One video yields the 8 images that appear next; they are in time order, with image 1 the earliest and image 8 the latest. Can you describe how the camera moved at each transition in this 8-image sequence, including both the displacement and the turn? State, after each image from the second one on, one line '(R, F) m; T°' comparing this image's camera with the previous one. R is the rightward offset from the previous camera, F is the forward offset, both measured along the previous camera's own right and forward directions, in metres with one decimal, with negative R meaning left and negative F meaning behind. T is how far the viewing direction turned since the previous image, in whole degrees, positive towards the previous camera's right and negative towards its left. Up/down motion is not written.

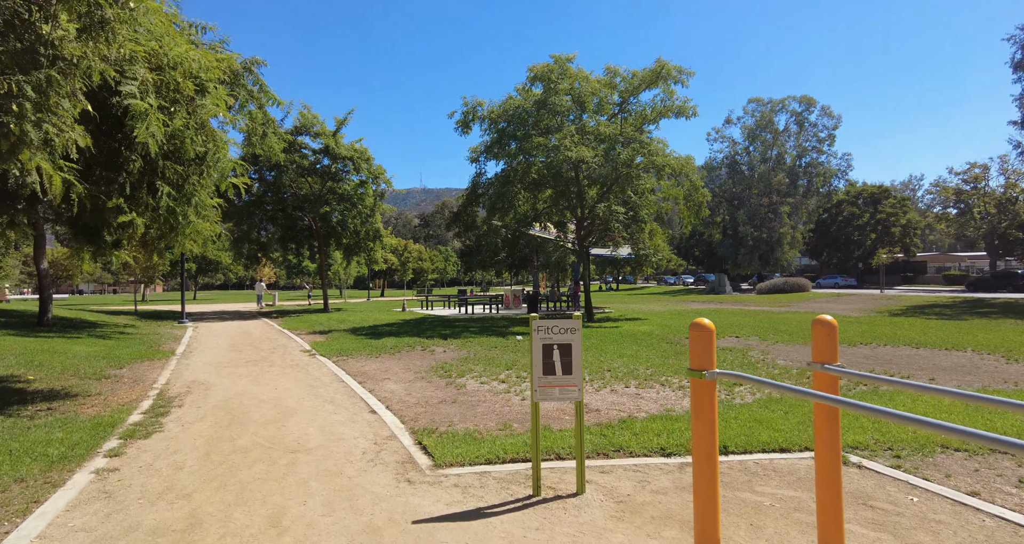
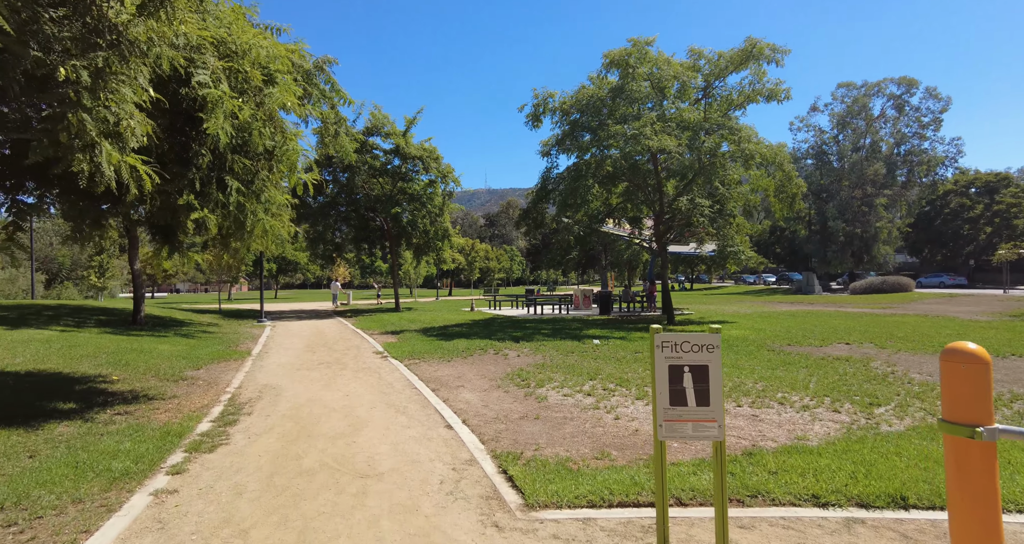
(-0.3, +0.9) m; -7°
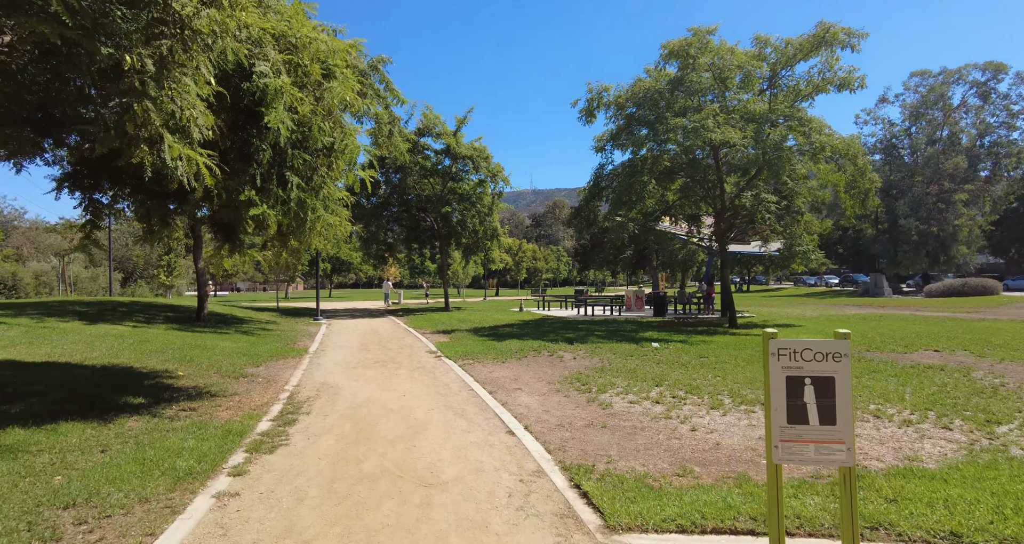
(-0.2, +0.4) m; -5°
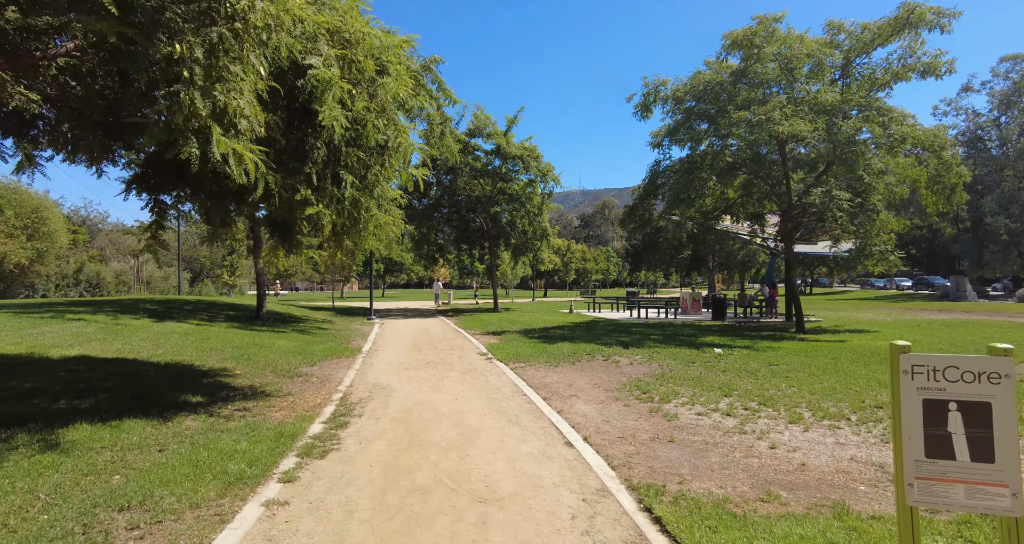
(-0.1, +0.3) m; -5°
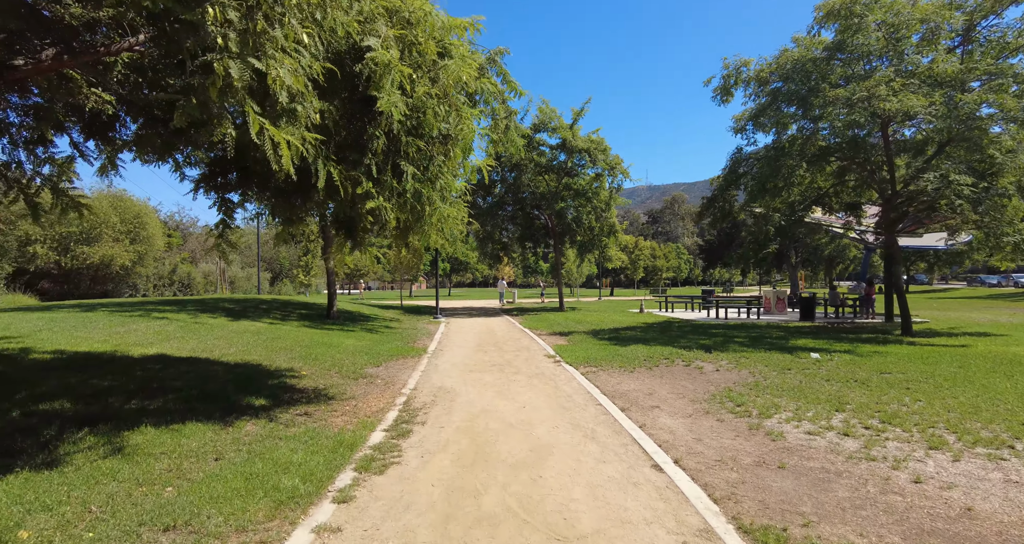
(-0.1, +0.6) m; -7°
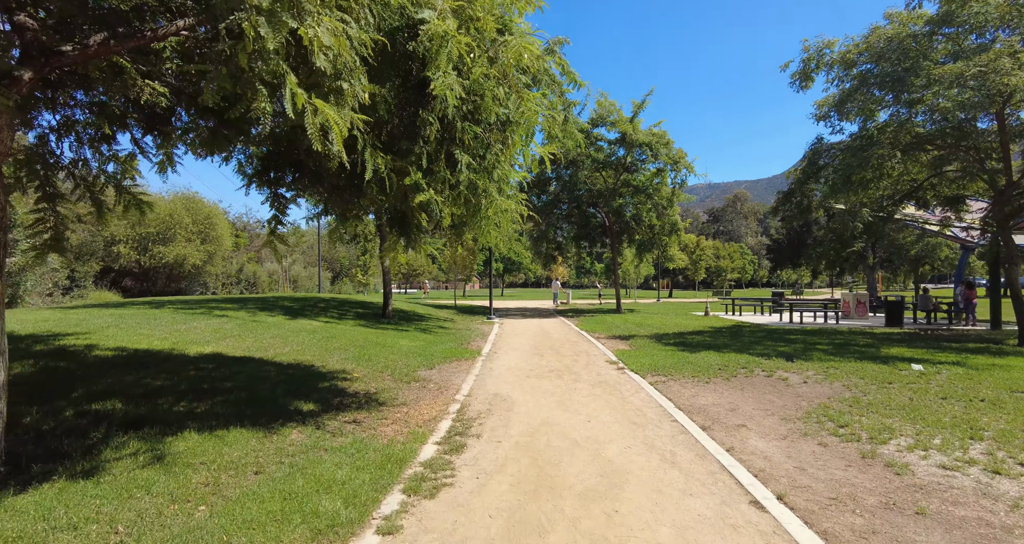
(-0.1, +0.6) m; -6°
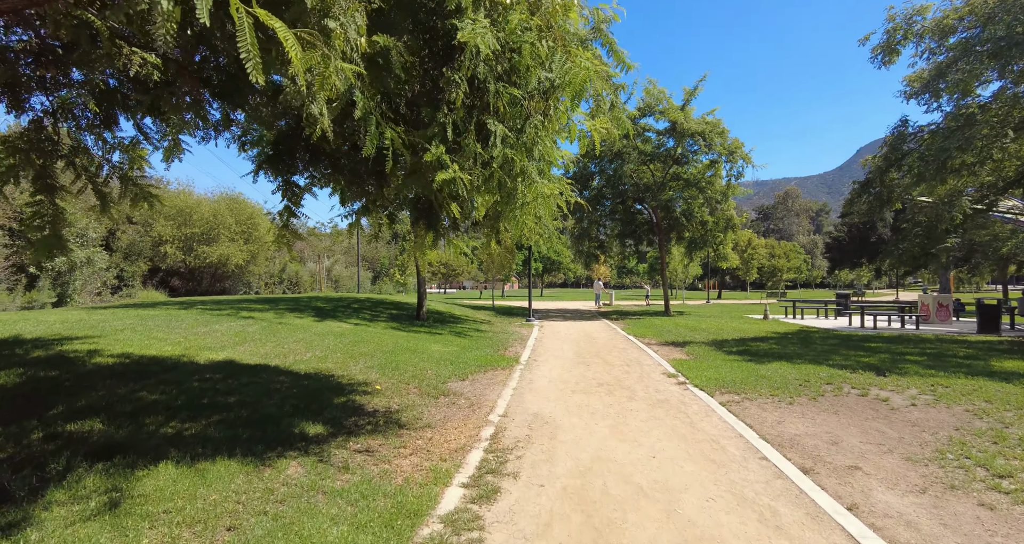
(-0.1, +1.1) m; -4°
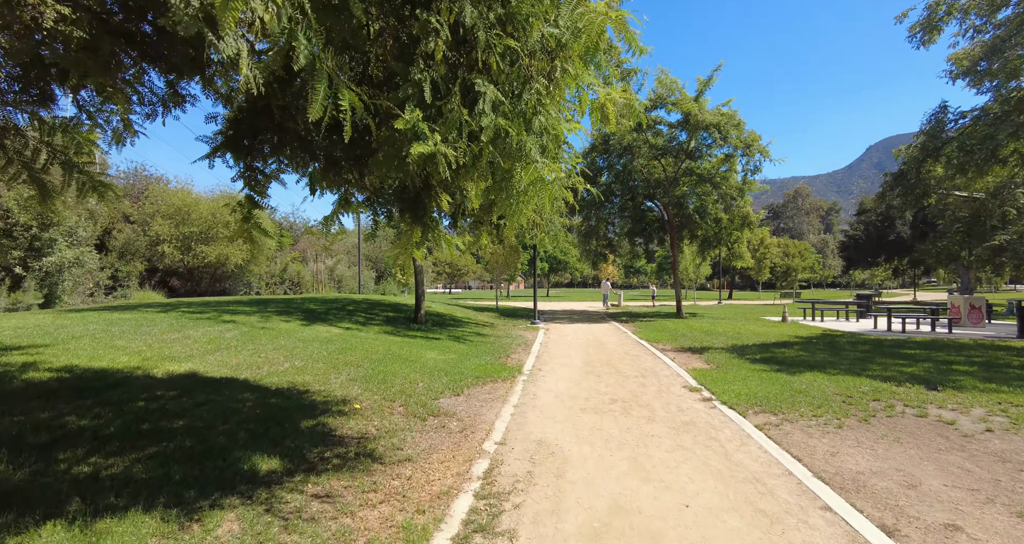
(+0.1, +1.0) m; -1°
